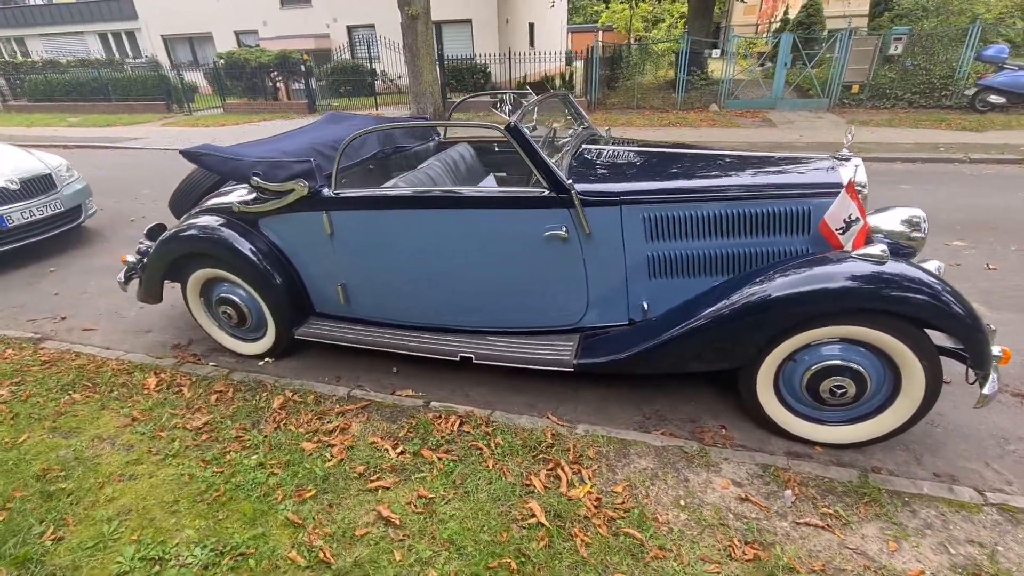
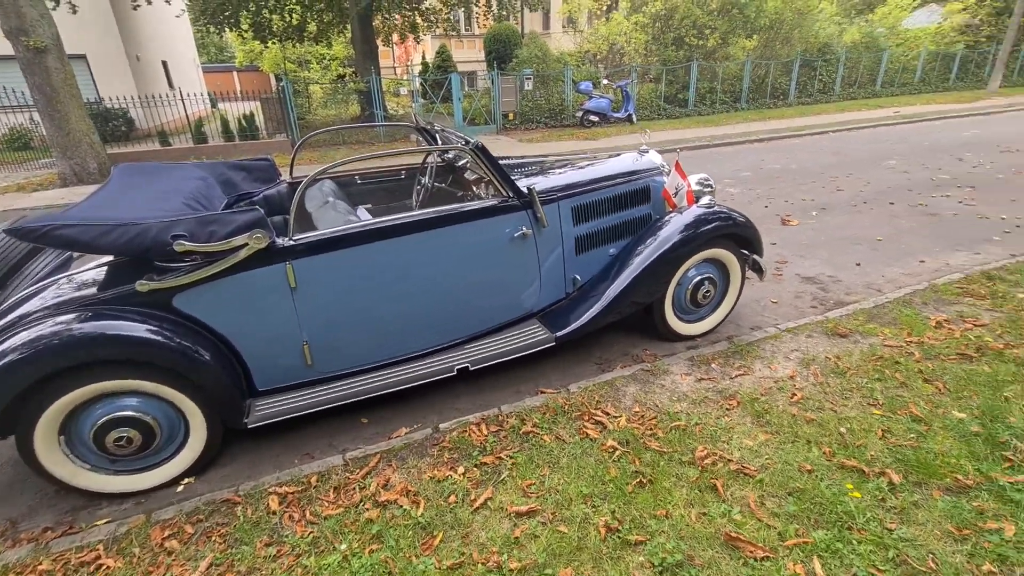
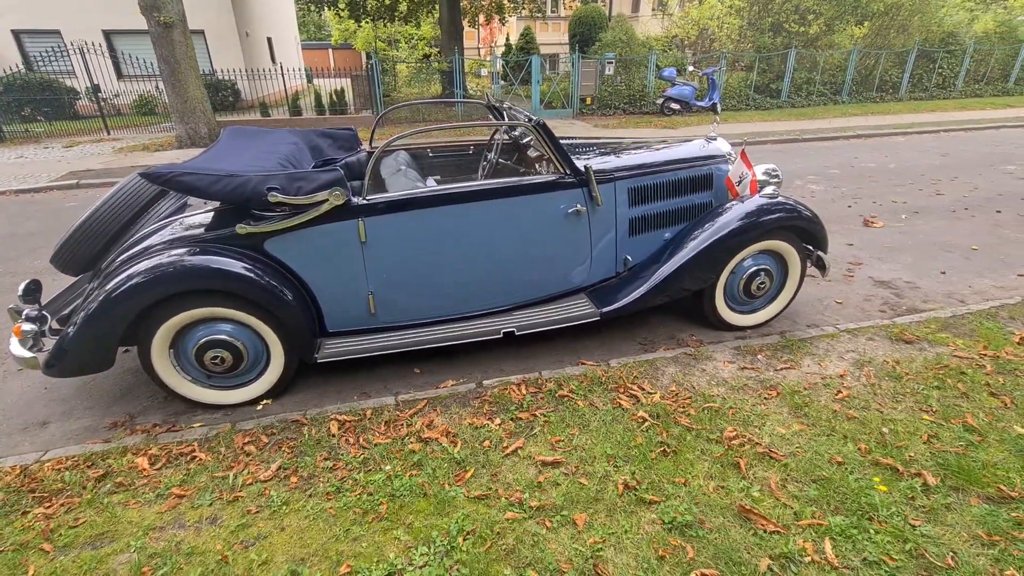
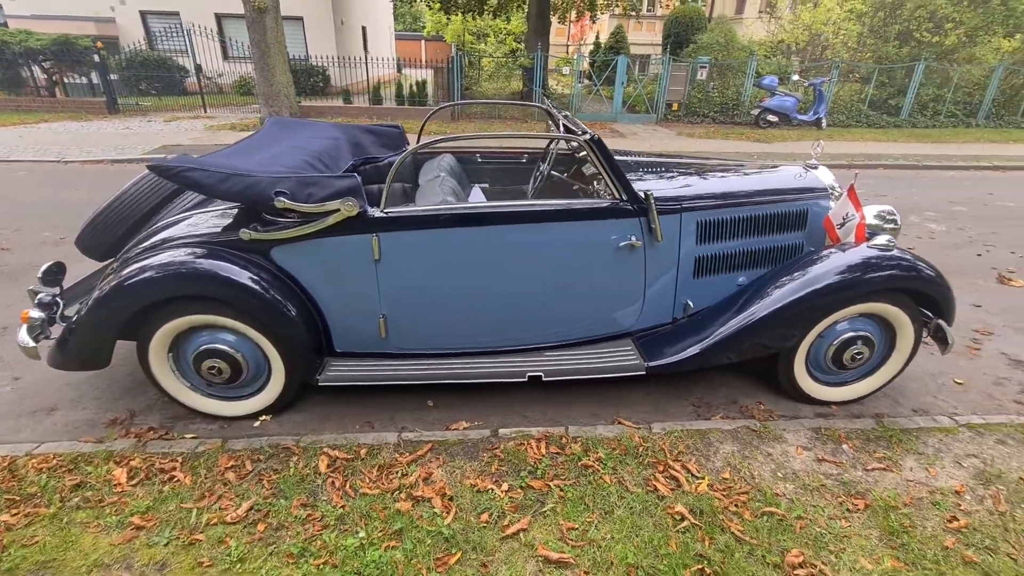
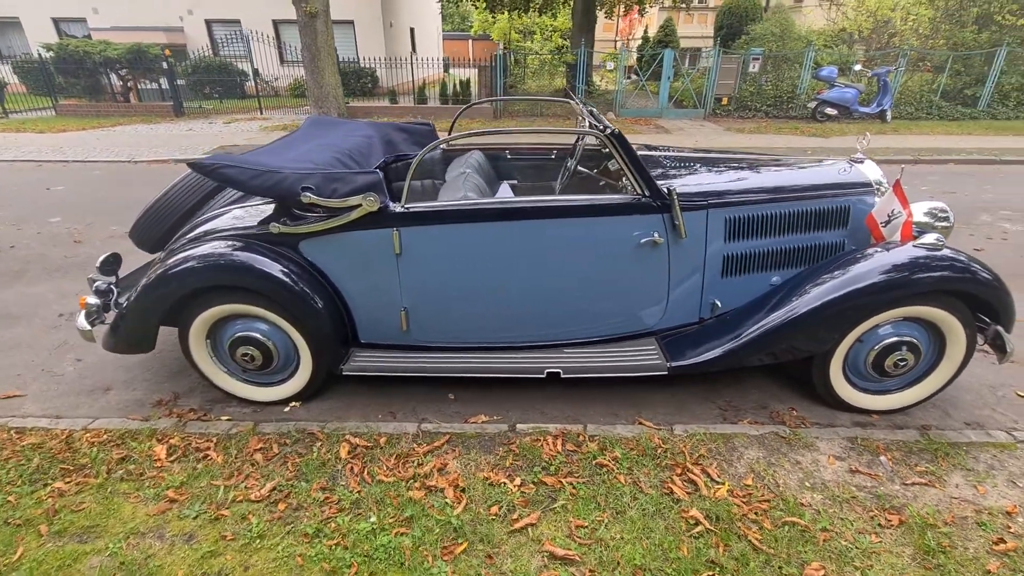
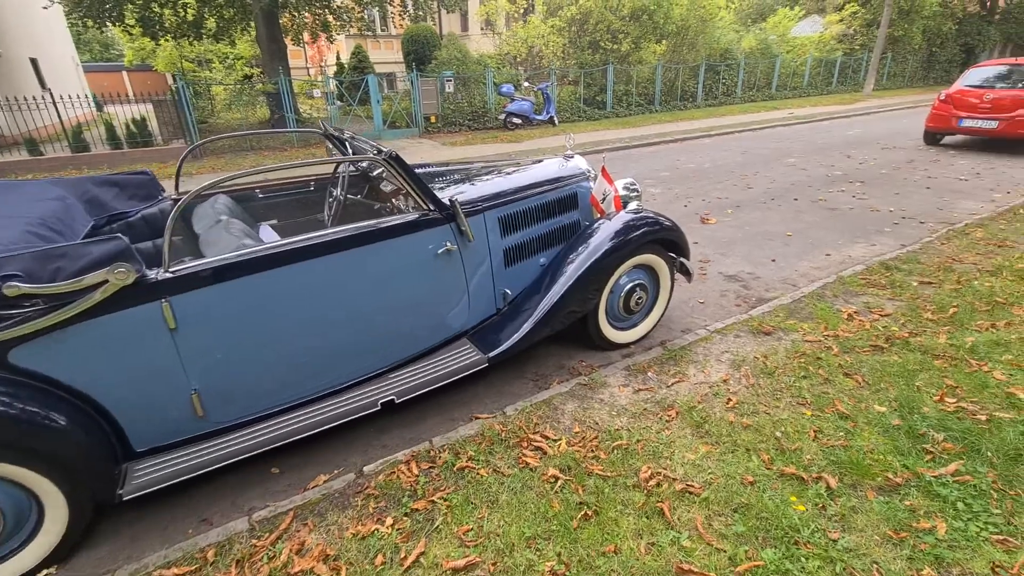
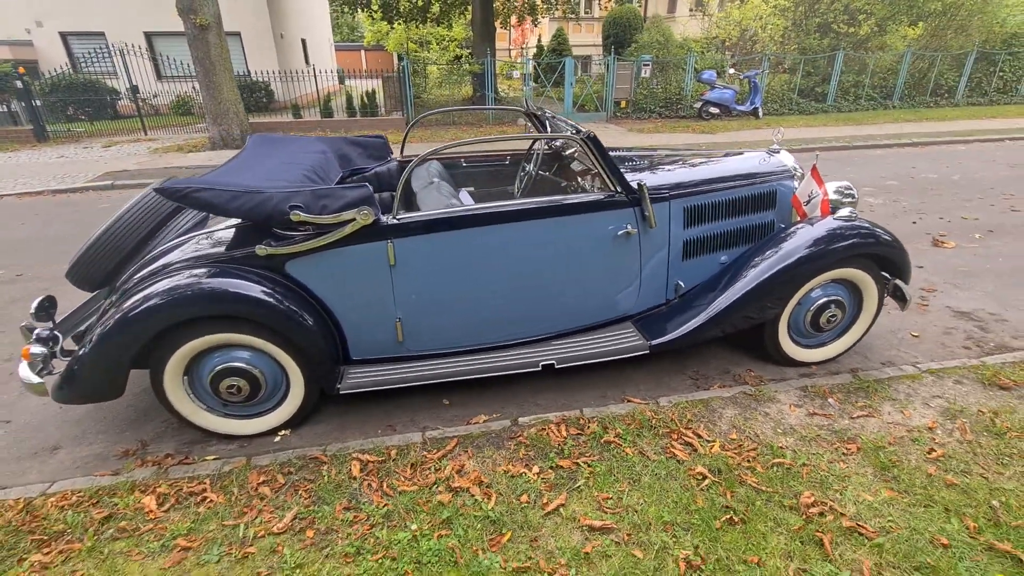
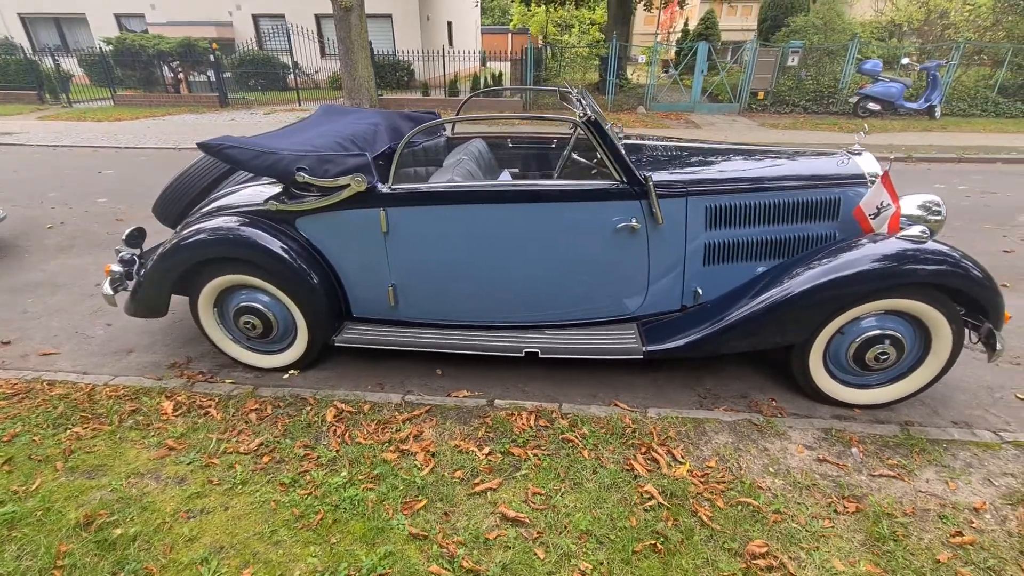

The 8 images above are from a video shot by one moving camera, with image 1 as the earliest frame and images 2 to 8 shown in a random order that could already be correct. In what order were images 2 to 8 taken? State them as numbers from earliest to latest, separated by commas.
8, 5, 4, 7, 3, 2, 6
